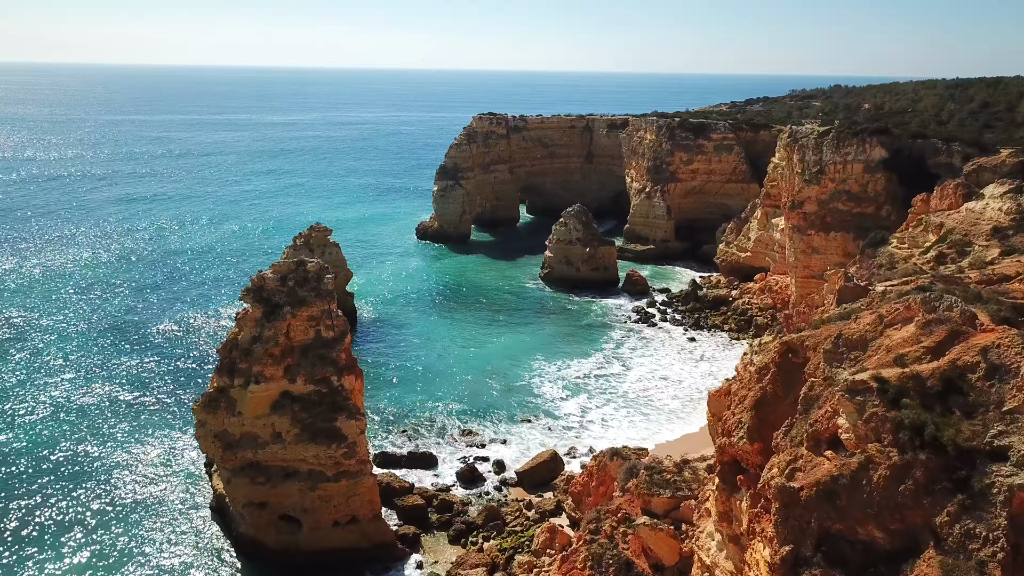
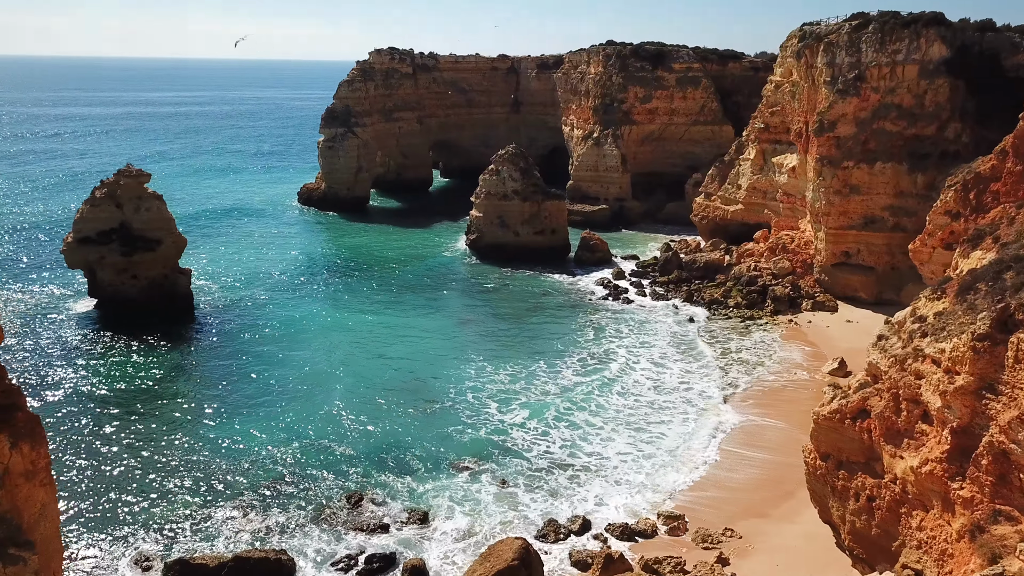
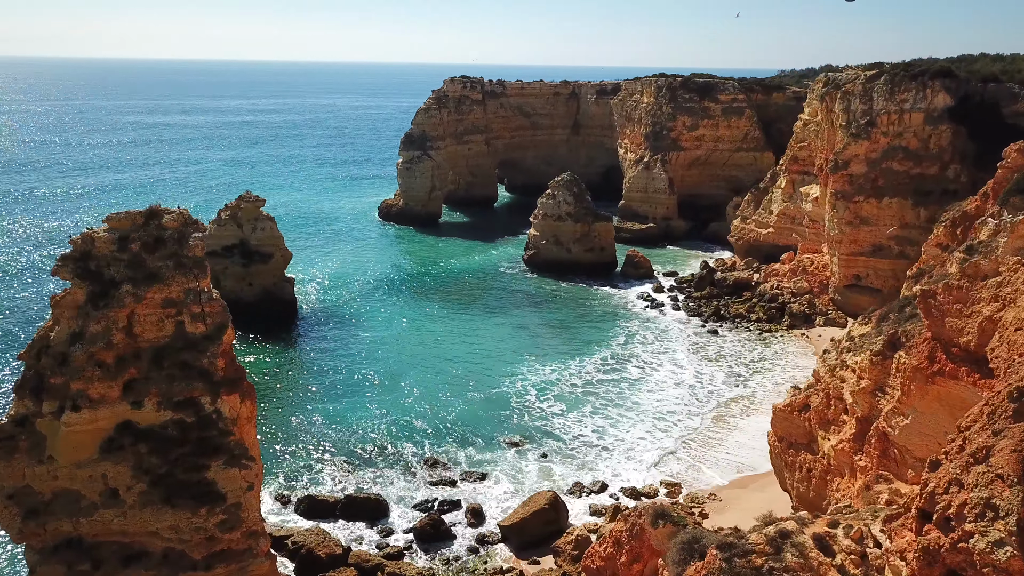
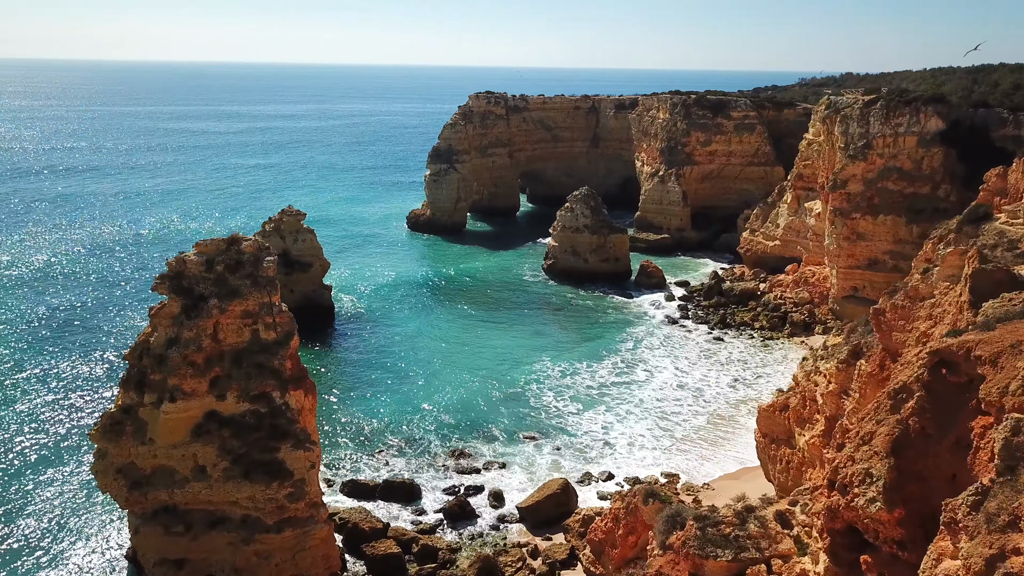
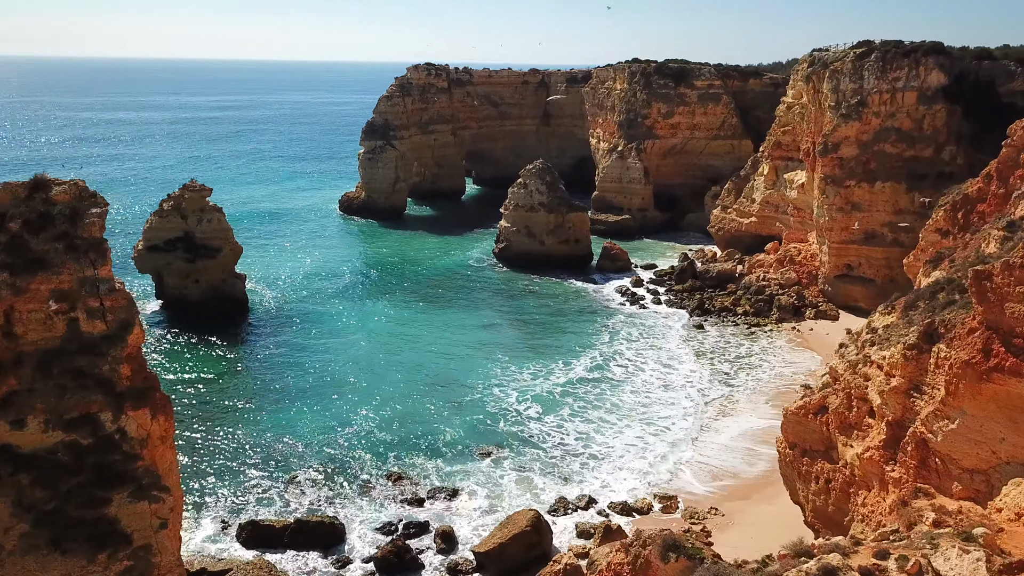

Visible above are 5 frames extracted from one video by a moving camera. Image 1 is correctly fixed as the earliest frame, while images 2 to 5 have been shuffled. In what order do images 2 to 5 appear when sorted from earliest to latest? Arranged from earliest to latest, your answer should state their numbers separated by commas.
4, 3, 5, 2
